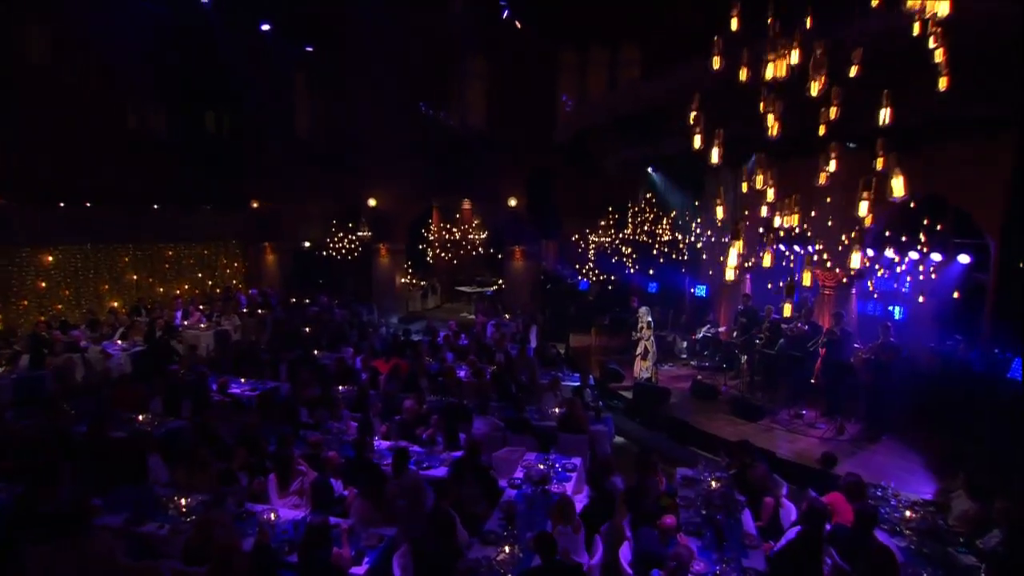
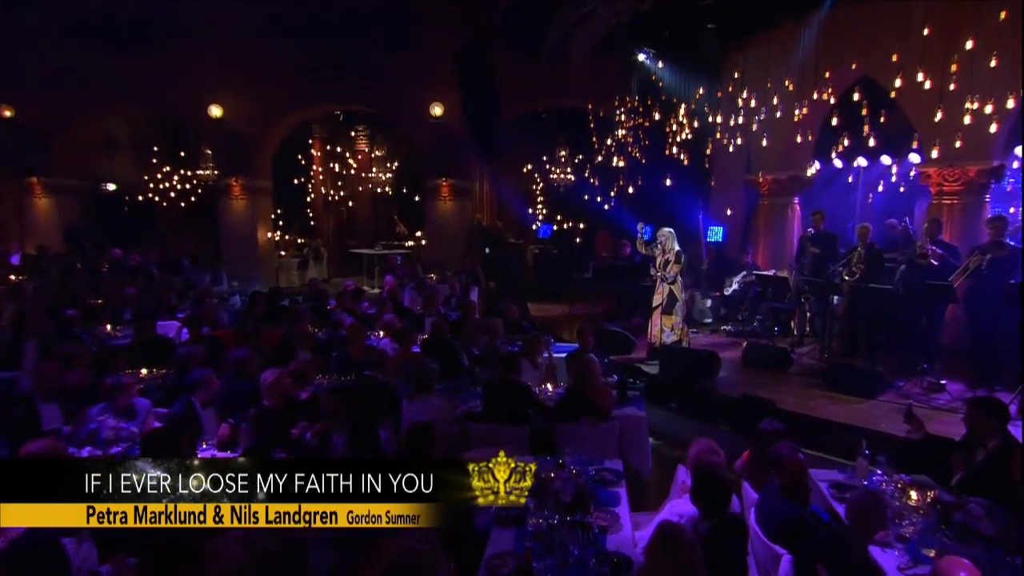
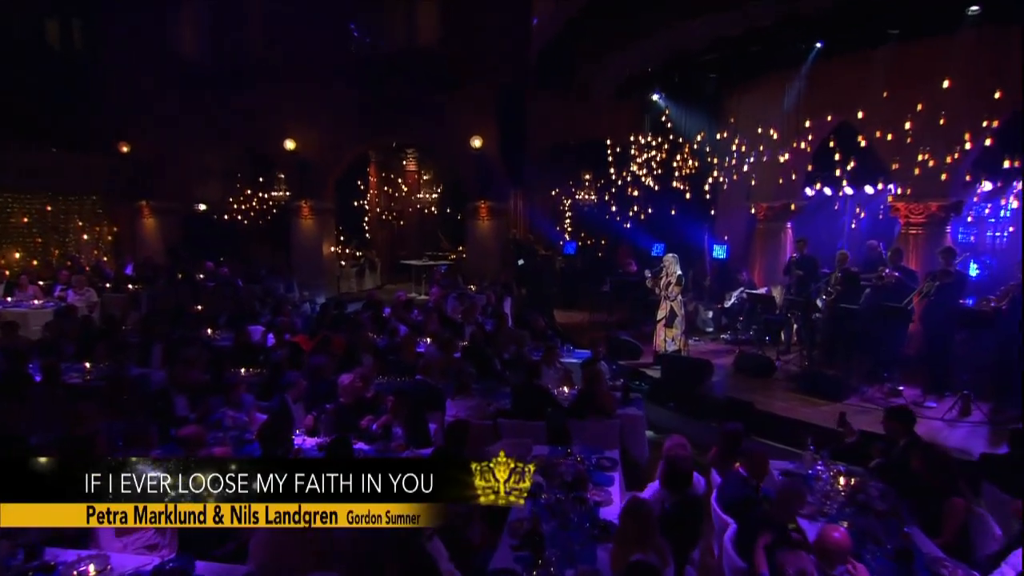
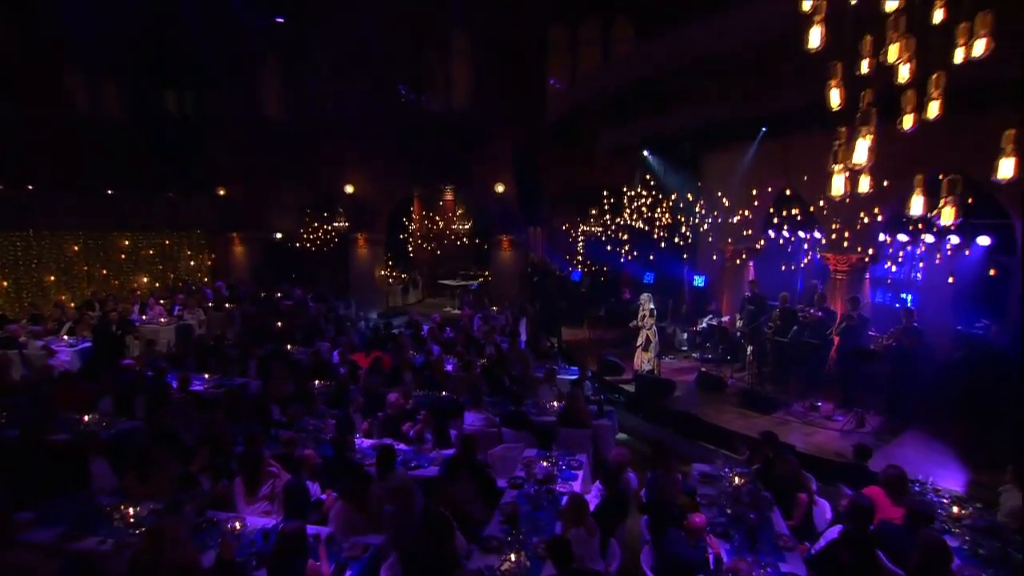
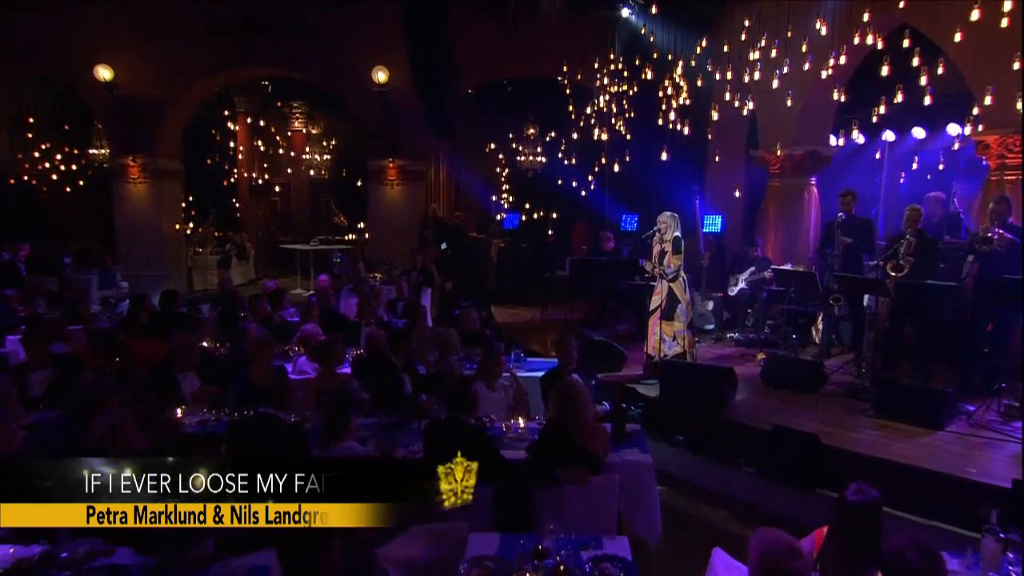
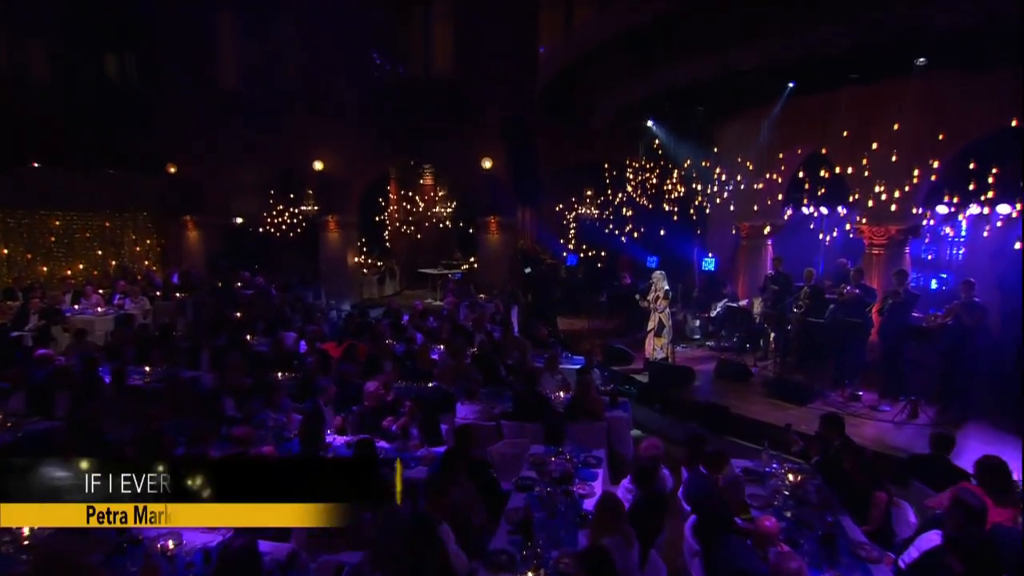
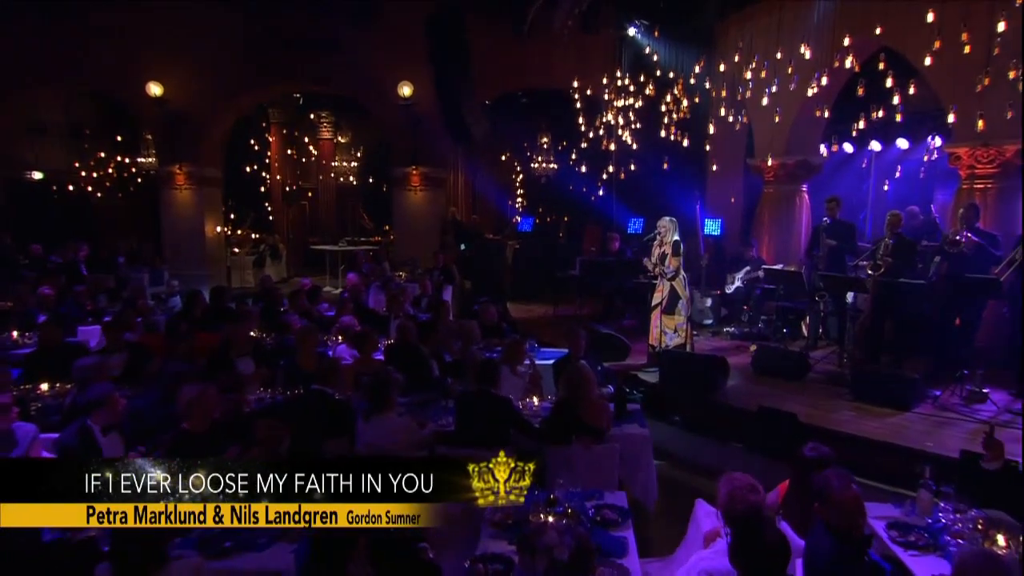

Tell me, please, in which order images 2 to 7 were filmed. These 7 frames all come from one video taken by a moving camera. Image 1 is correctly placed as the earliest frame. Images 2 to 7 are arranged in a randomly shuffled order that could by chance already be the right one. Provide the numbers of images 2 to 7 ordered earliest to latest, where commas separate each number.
4, 6, 3, 2, 7, 5
